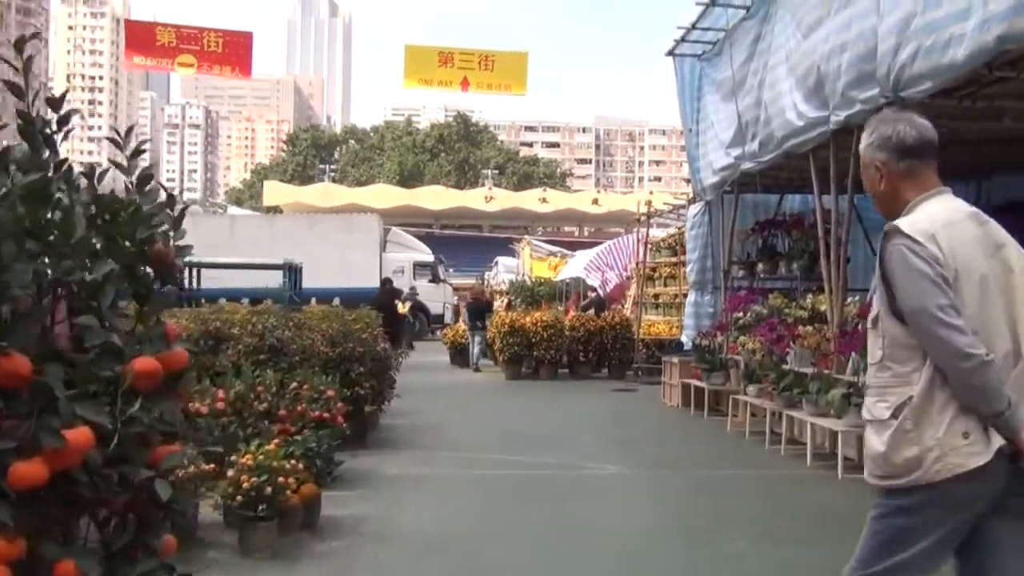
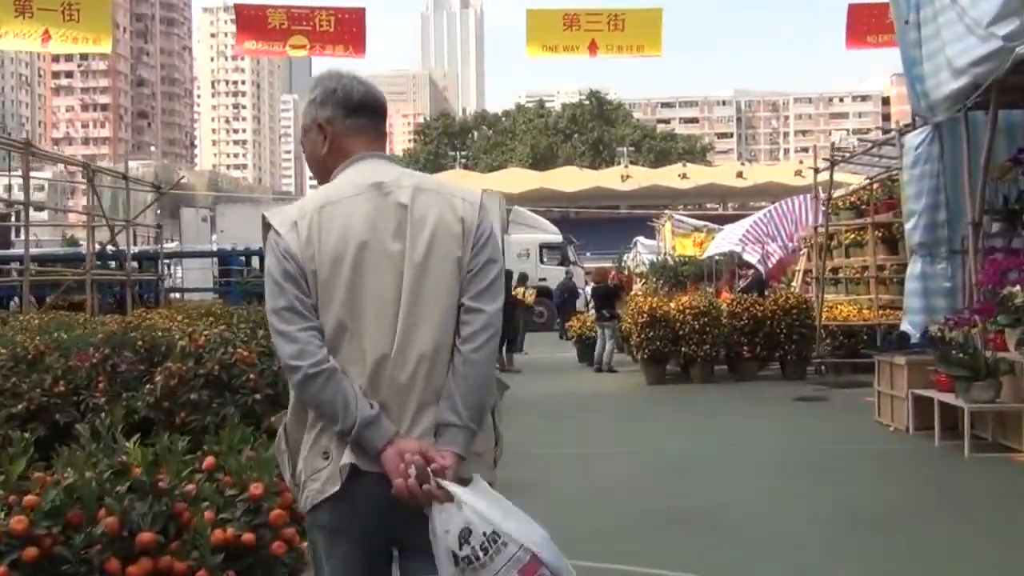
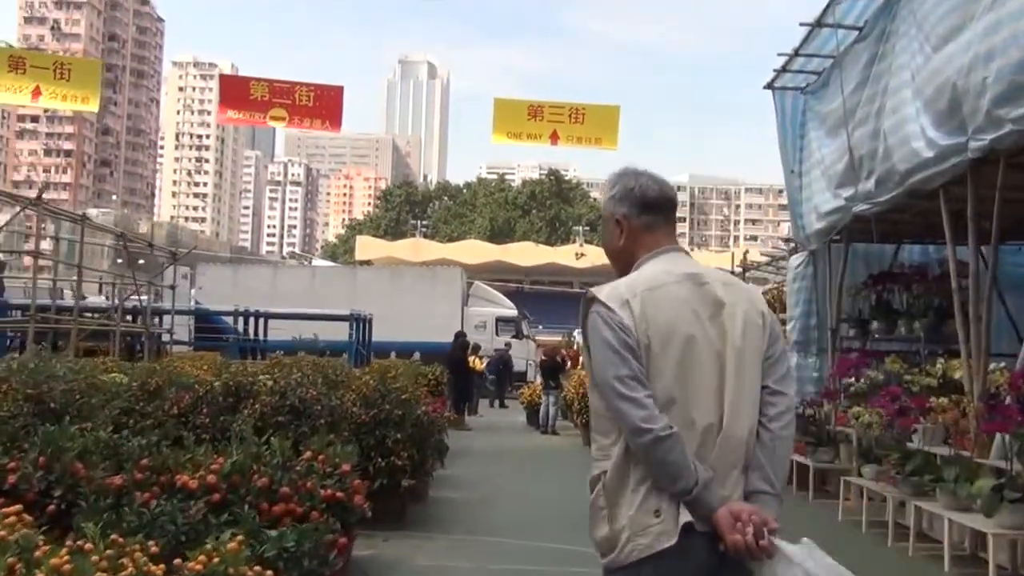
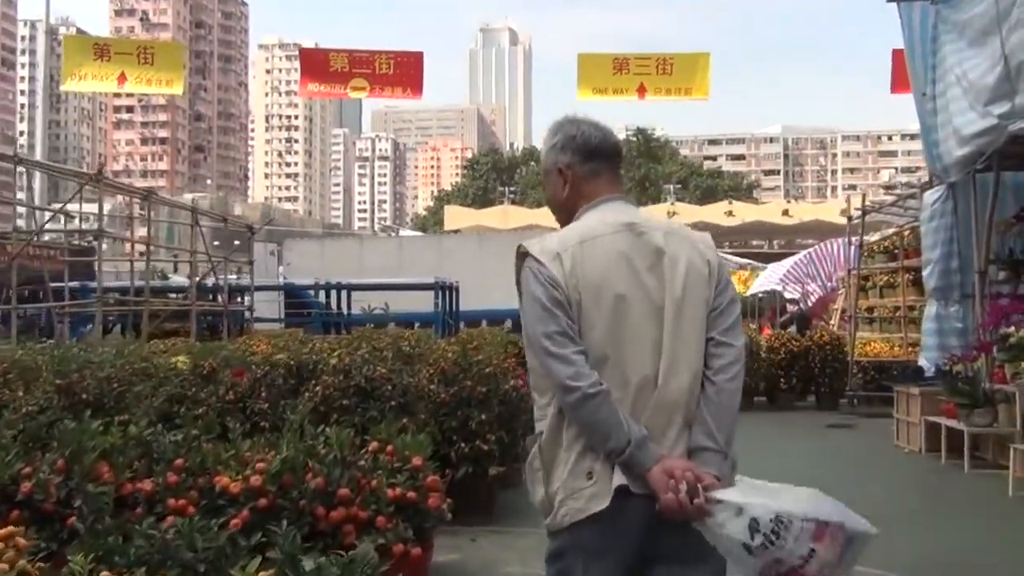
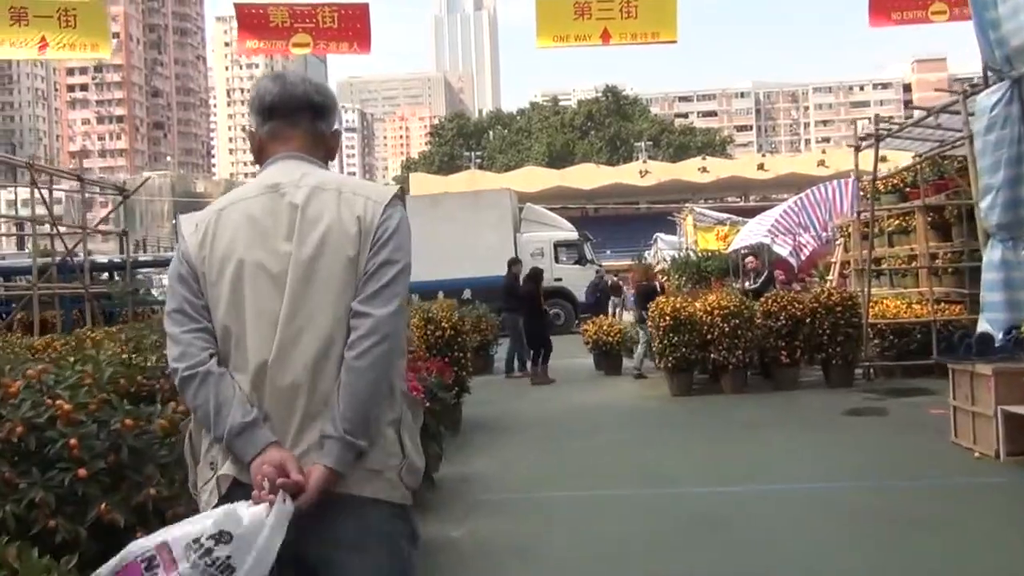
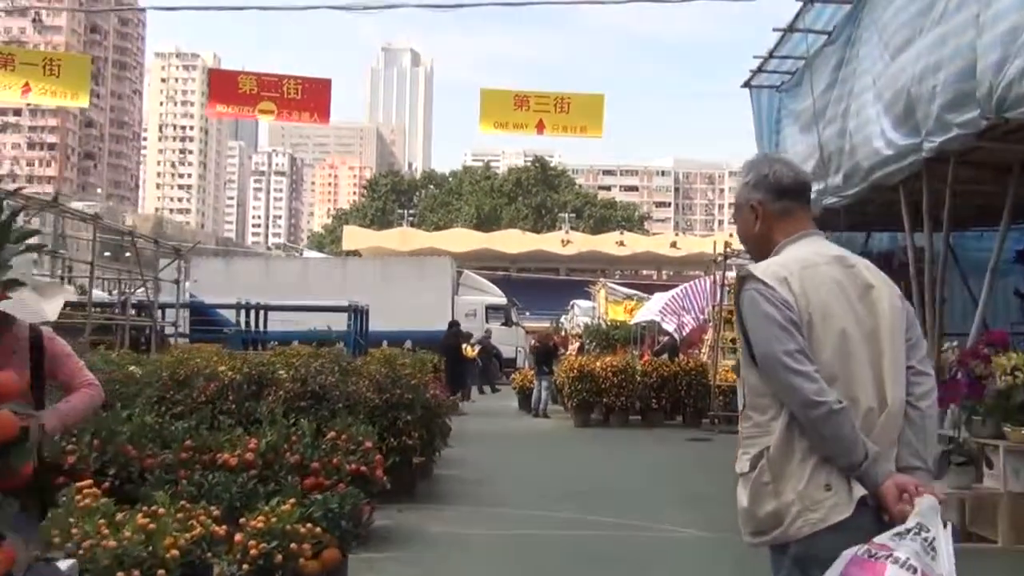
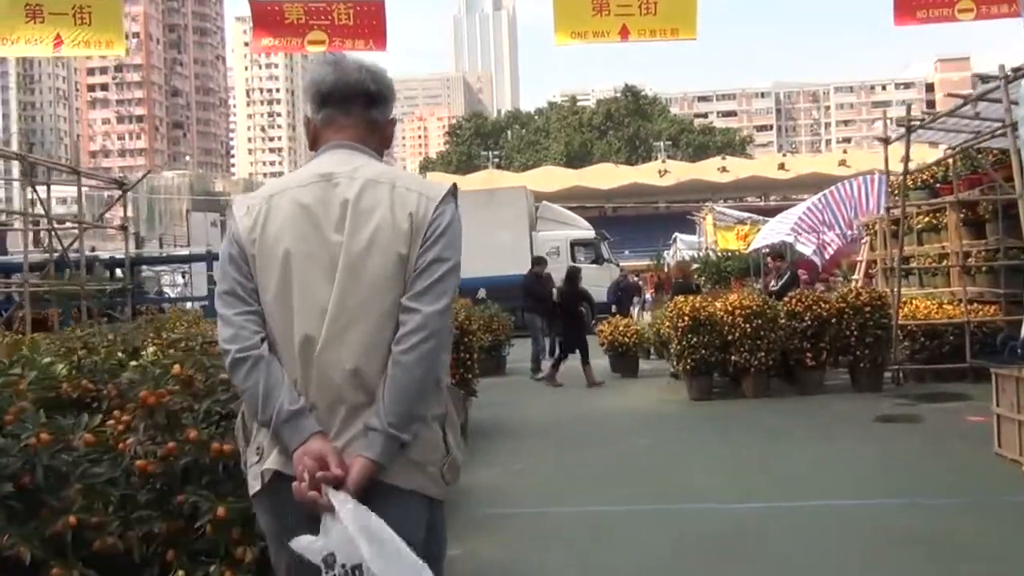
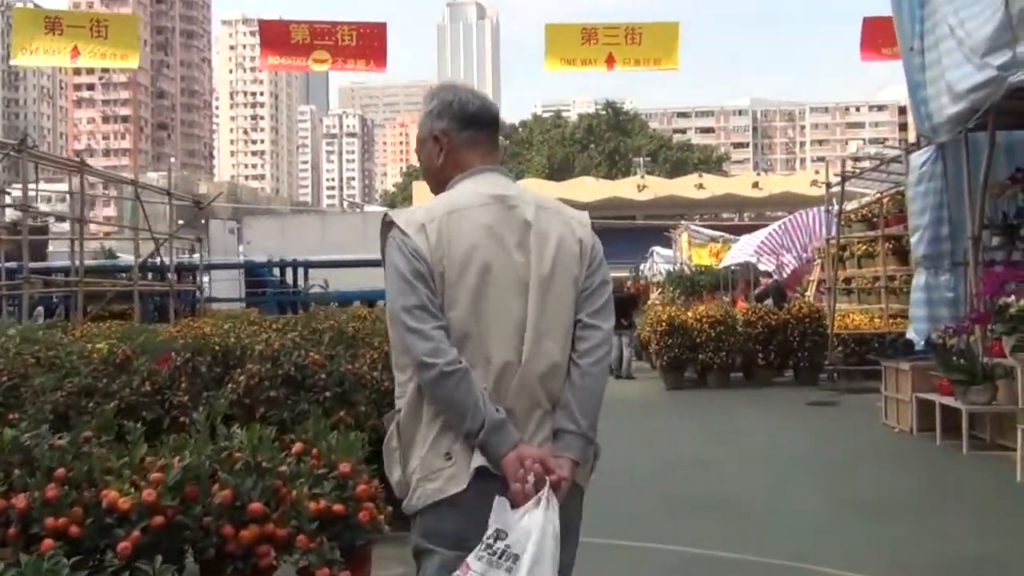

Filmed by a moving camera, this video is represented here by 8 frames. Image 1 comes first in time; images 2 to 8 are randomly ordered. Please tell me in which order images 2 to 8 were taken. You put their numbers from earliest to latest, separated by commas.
6, 3, 4, 8, 2, 5, 7
